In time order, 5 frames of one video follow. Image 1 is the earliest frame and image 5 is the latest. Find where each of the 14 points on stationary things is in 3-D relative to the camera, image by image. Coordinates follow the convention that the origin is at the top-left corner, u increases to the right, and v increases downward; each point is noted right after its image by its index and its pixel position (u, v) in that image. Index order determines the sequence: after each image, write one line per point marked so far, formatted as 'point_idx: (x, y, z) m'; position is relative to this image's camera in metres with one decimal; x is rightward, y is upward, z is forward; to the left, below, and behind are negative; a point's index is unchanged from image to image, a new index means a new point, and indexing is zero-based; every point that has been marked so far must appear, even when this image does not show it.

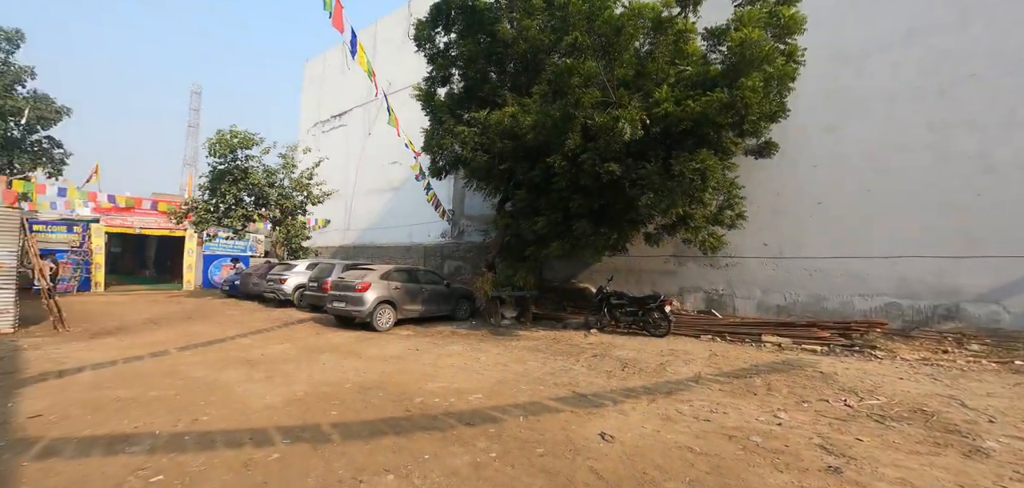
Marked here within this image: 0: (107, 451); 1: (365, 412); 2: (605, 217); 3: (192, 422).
0: (-4.1, -2.1, +3.4) m
1: (-1.9, -2.1, +4.2) m
2: (+2.4, +0.6, +7.8) m
3: (-3.7, -2.1, +4.0) m
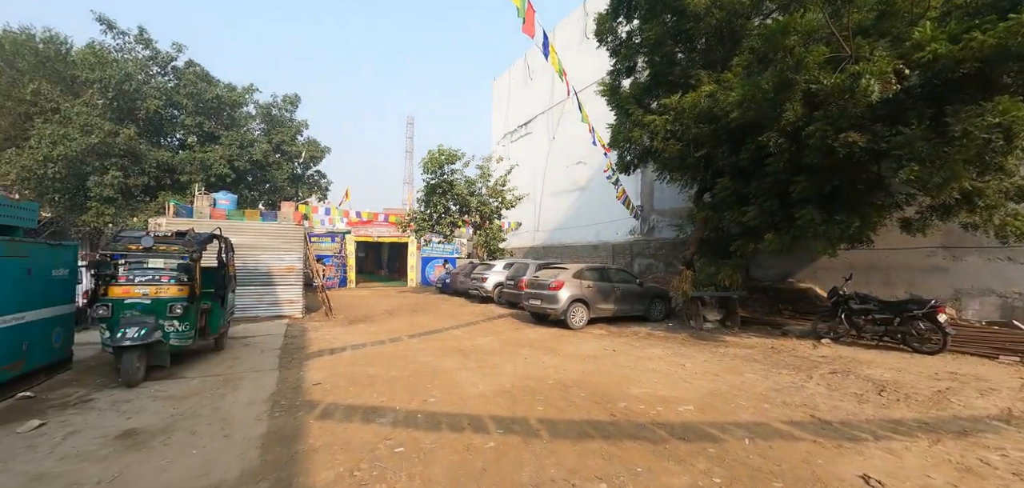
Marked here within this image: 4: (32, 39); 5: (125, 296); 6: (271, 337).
0: (-1.7, -2.0, +4.0) m
1: (+0.7, -2.0, +4.1) m
2: (+5.9, +0.8, +6.3) m
3: (-1.1, -2.0, +4.4) m
4: (-21.4, +10.1, +16.8) m
5: (-5.5, -0.8, +5.2) m
6: (-5.0, -2.1, +8.2) m
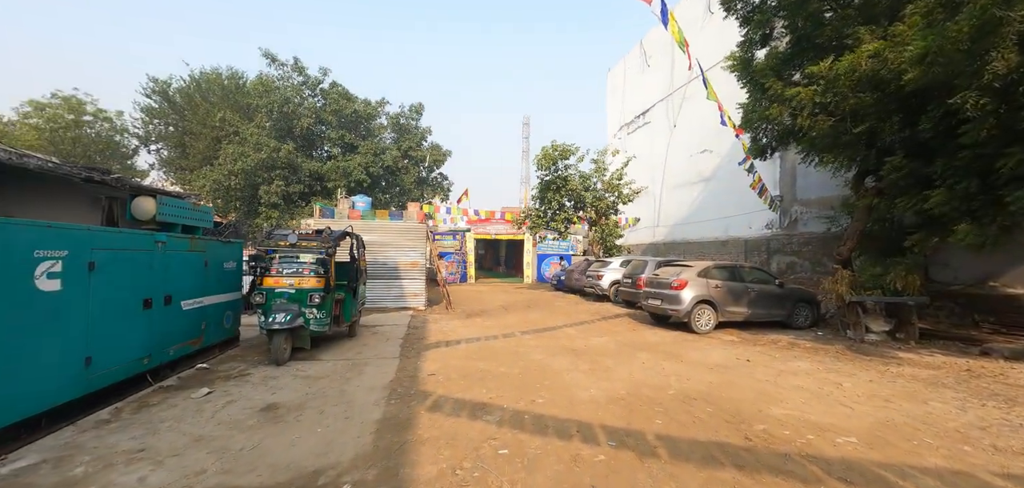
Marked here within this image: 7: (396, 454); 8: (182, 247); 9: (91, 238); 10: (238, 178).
0: (-0.5, -1.9, +3.9) m
1: (+1.9, -1.9, +3.5) m
2: (+7.4, +0.8, +4.7) m
3: (+0.2, -1.9, +4.2) m
4: (-17.3, +9.8, +20.6) m
5: (-4.0, -0.7, +5.8) m
6: (-2.9, -2.1, +8.6) m
7: (-1.0, -1.9, +3.1) m
8: (-5.0, 0.0, +5.2) m
9: (-4.7, +0.1, +3.8) m
10: (-13.7, +3.4, +17.3) m
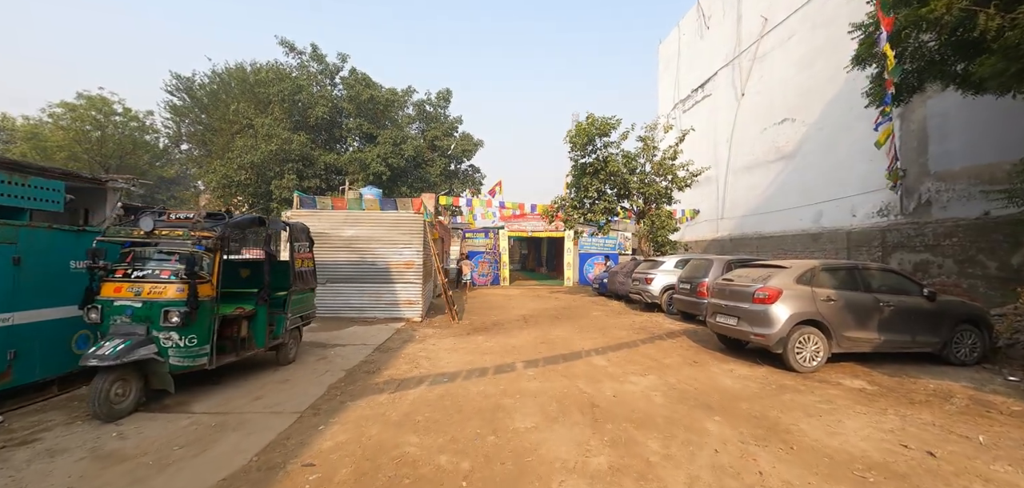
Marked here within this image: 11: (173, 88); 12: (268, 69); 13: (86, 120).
0: (-1.1, -1.8, +1.5) m
1: (+1.1, -1.7, +0.9) m
2: (+6.7, +1.0, +1.4) m
3: (-0.5, -1.8, +1.7) m
4: (-16.0, +9.8, +20.0) m
5: (-4.4, -0.6, +3.8) m
6: (-3.0, -2.0, +6.5) m
7: (-1.8, -1.7, +0.7) m
8: (-5.5, +0.1, +3.4) m
9: (-5.3, +0.2, +1.9) m
10: (-12.7, +3.4, +16.4) m
11: (-19.1, +8.7, +19.3) m
12: (-12.5, +9.0, +17.5) m
13: (-22.8, +6.6, +18.4) m
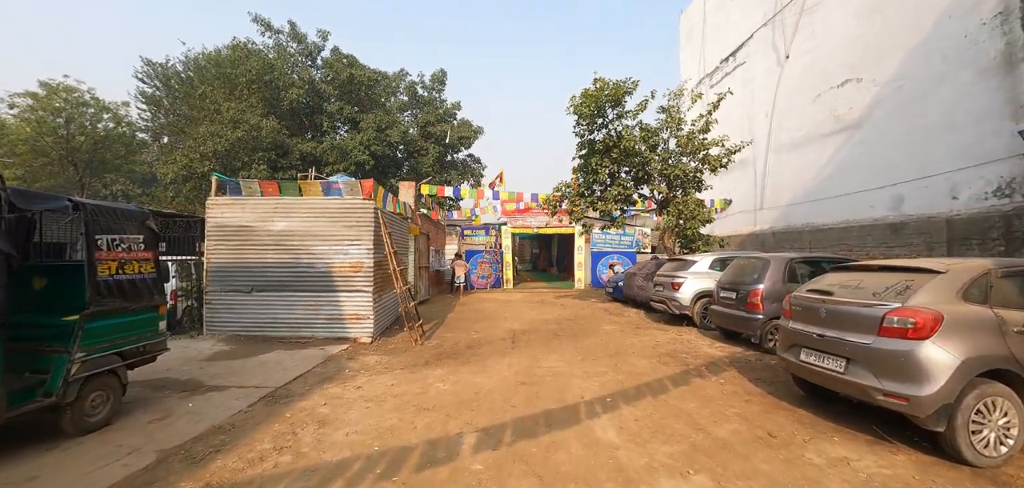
0: (-1.9, -1.7, -0.7) m
1: (+0.4, -1.6, -1.5) m
2: (+6.0, +1.2, -1.2) m
3: (-1.2, -1.7, -0.5) m
4: (-16.0, +9.8, +18.4) m
5: (-5.1, -0.5, +1.8) m
6: (-3.5, -1.9, +4.4) m
7: (-2.5, -1.7, -1.4) m
8: (-6.2, +0.1, +1.4) m
9: (-6.0, +0.2, -0.1) m
10: (-12.8, +3.5, +14.7) m
11: (-19.0, +8.7, +17.8) m
12: (-12.5, +9.0, +15.8) m
13: (-22.8, +6.6, +17.1) m
